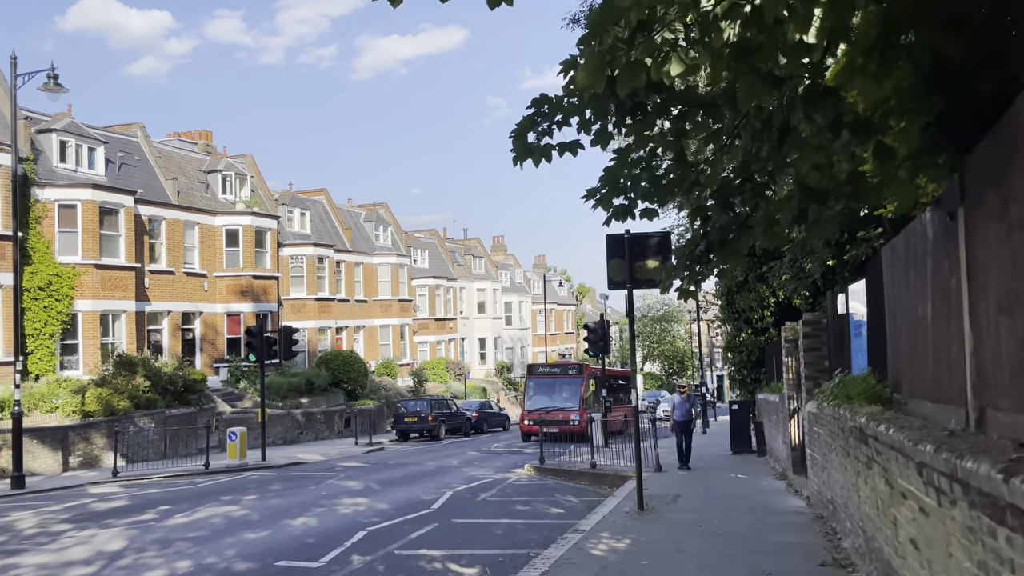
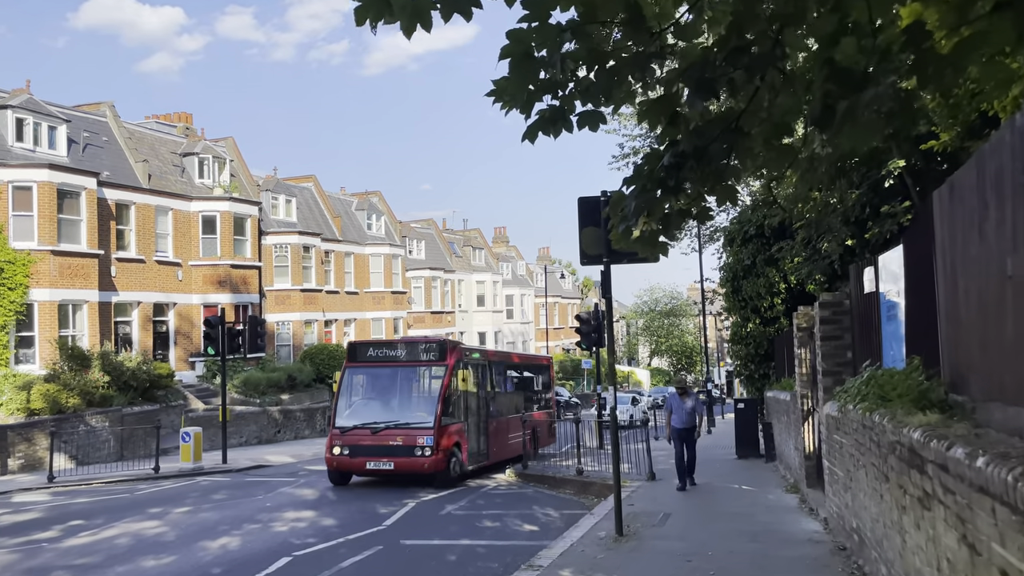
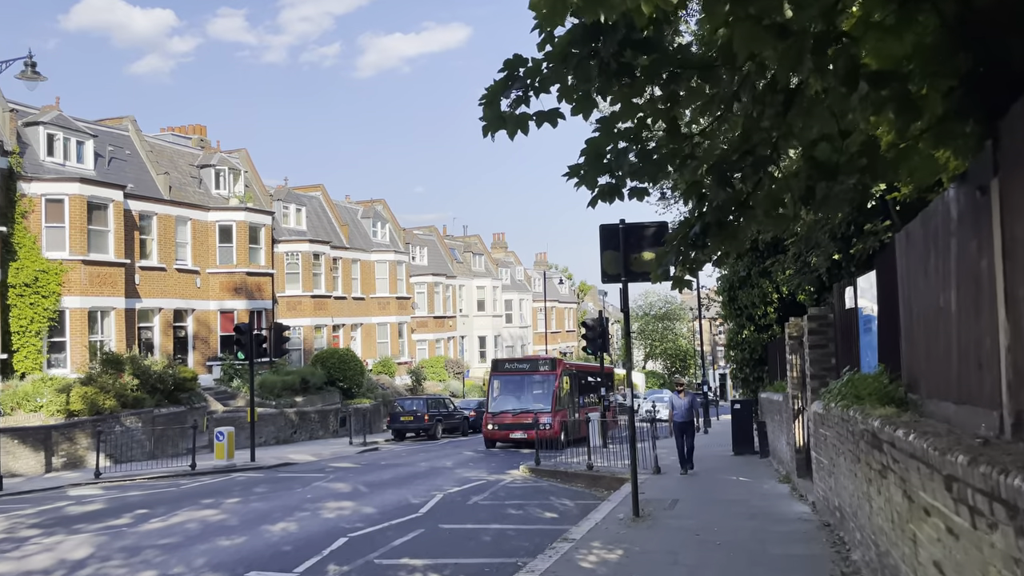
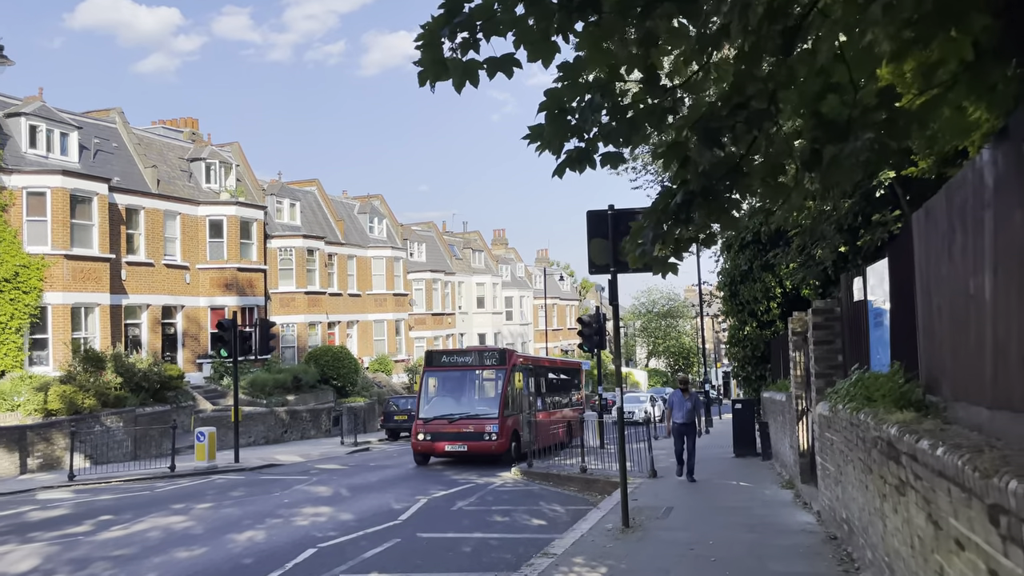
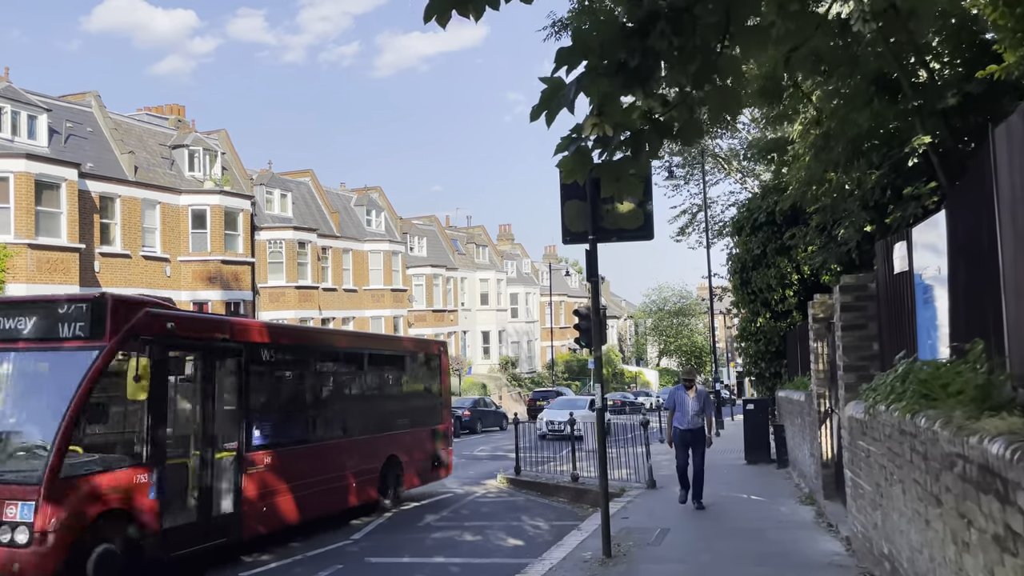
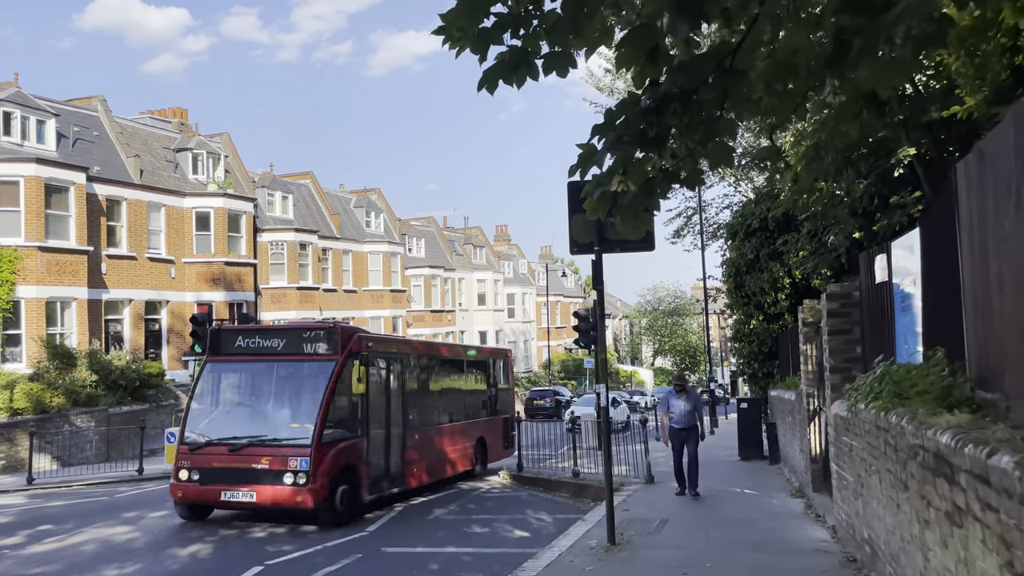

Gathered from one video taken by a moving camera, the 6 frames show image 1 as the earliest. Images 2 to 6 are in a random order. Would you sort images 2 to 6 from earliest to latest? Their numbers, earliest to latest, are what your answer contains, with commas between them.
3, 4, 2, 6, 5
